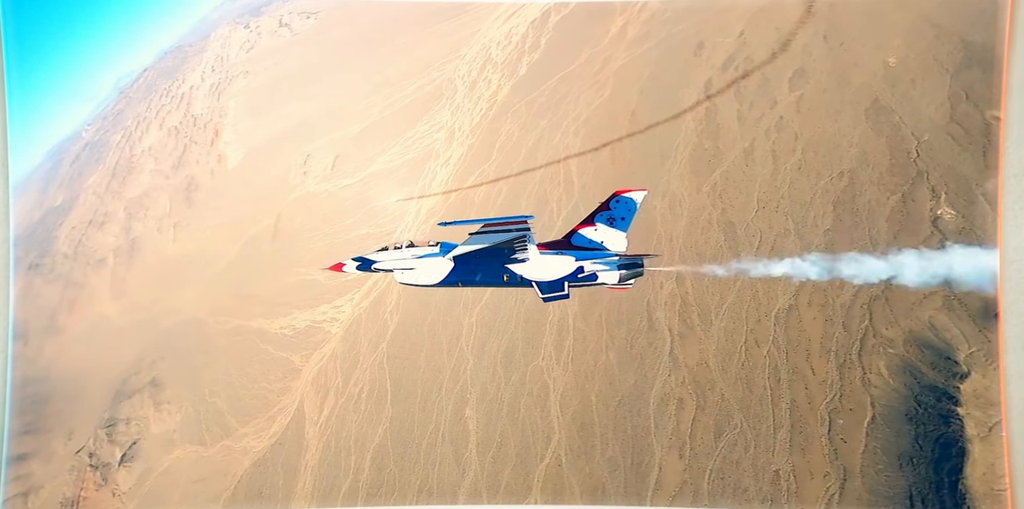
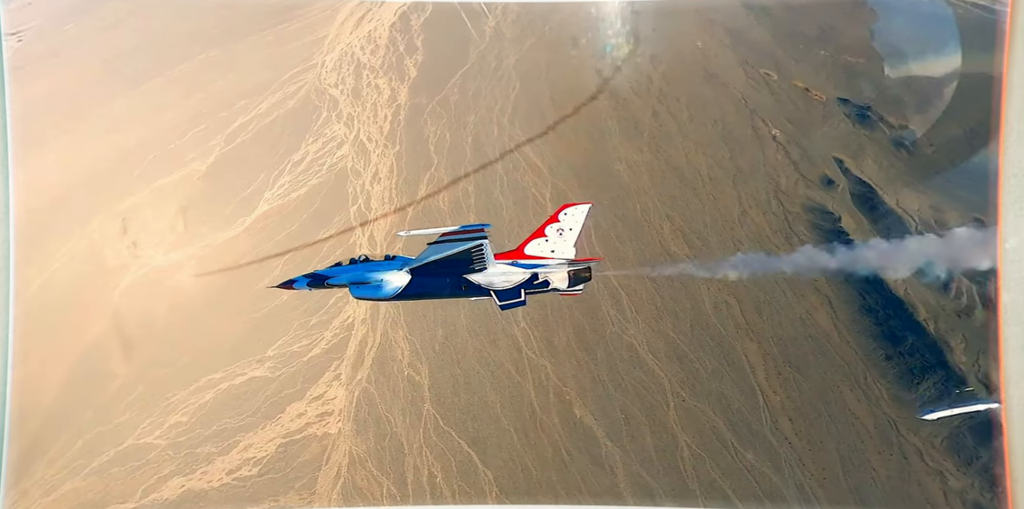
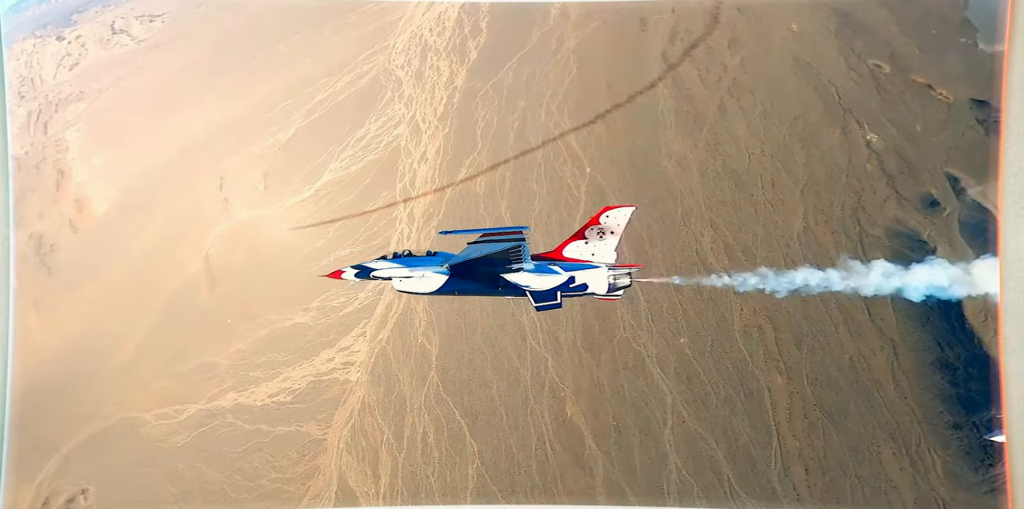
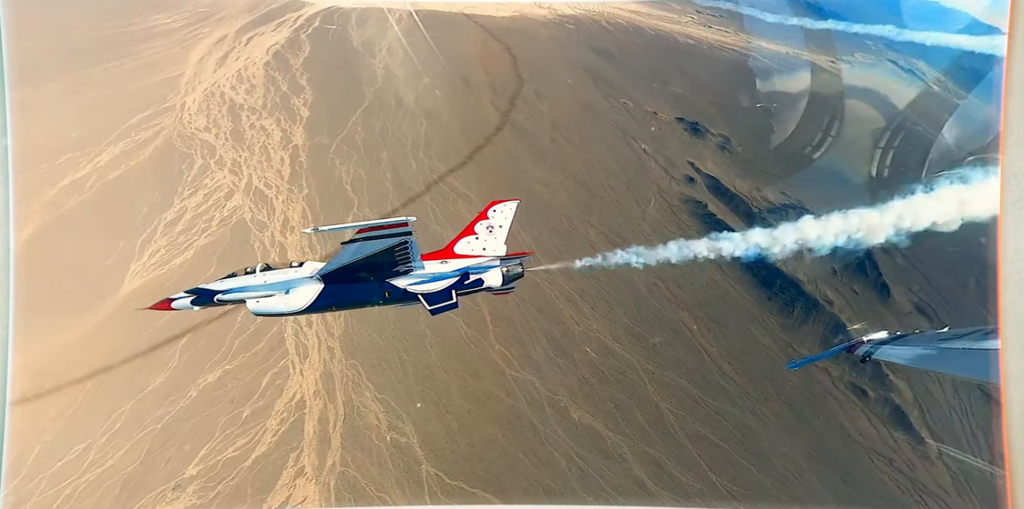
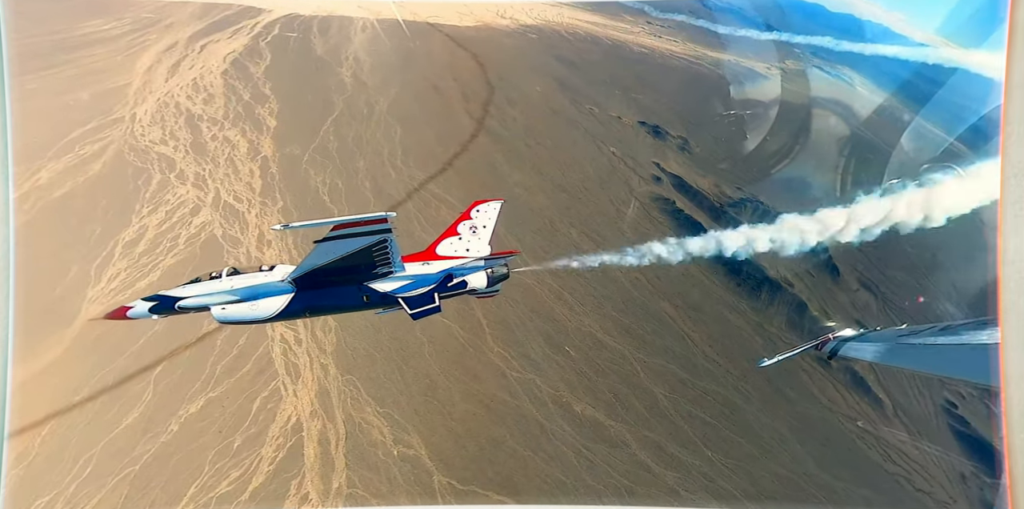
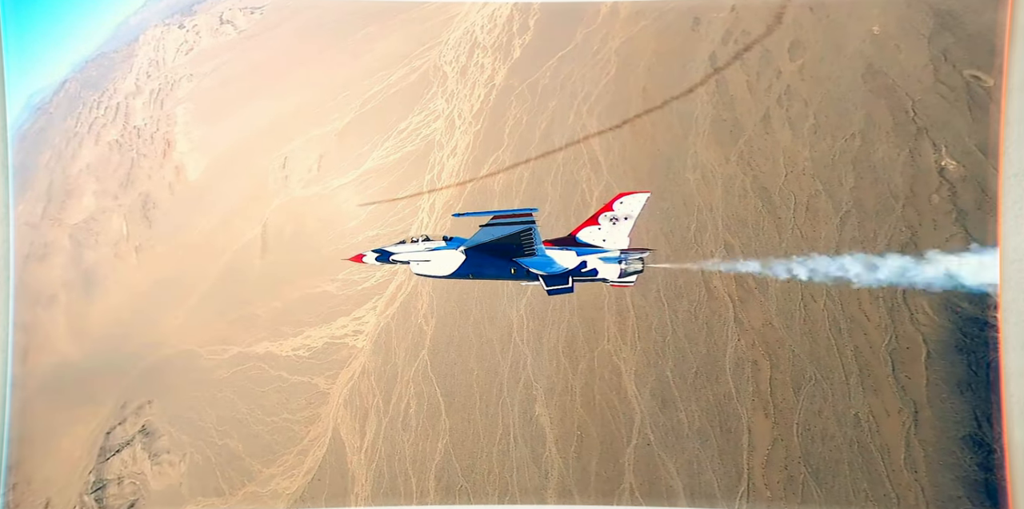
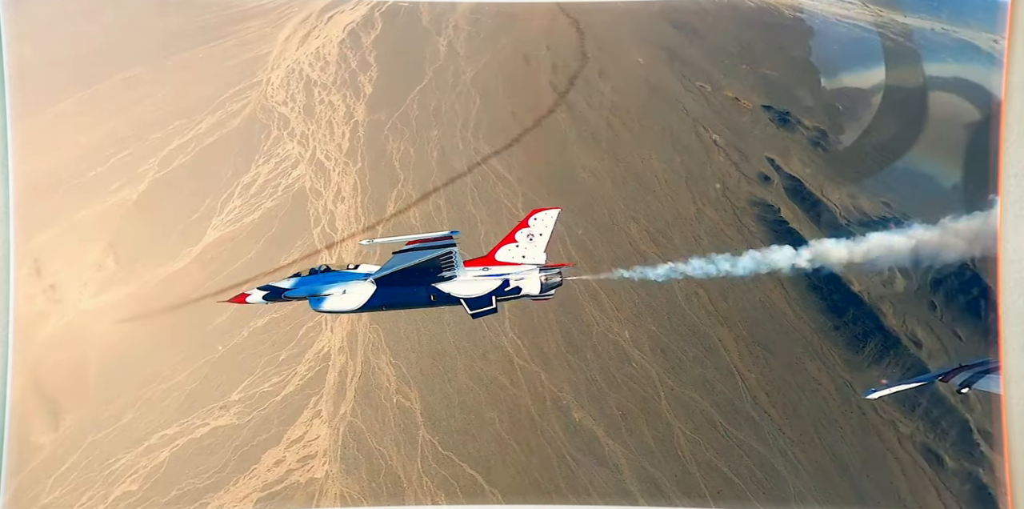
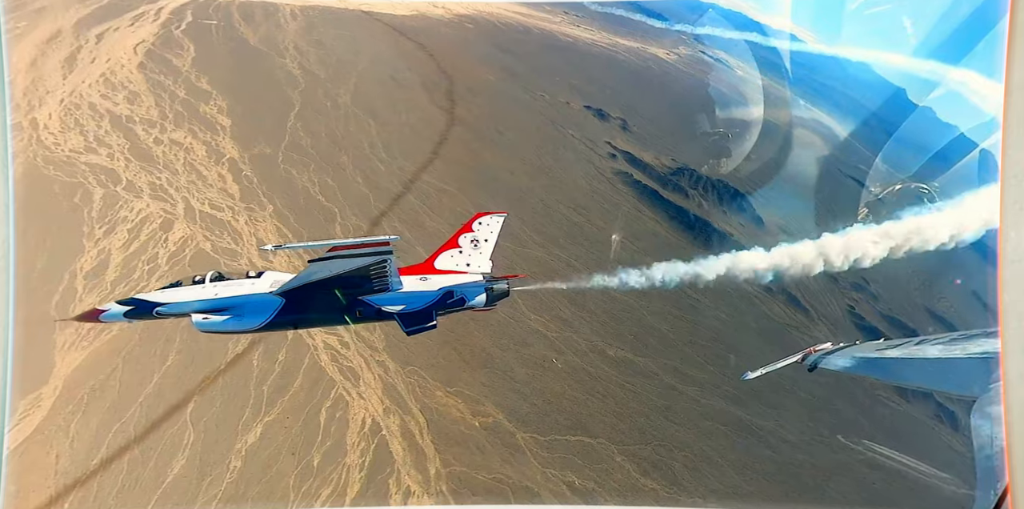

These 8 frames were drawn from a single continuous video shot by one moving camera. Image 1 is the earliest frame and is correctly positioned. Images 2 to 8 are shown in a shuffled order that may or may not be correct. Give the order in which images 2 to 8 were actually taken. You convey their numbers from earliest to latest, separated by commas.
6, 3, 2, 7, 4, 5, 8
